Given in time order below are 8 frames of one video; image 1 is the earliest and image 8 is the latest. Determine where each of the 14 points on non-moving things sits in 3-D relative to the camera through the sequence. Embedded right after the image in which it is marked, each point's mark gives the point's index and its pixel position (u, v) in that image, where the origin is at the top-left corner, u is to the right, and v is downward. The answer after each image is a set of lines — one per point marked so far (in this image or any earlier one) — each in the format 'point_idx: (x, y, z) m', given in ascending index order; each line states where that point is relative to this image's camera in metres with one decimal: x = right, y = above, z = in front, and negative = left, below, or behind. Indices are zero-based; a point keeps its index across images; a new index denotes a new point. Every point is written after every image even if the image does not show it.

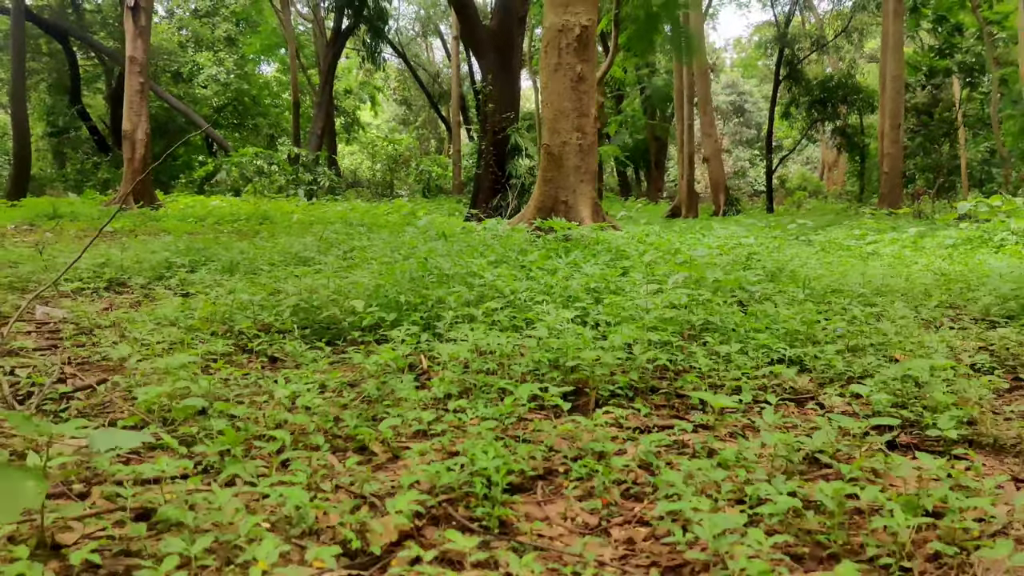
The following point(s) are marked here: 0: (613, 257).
0: (+0.6, +0.2, +5.4) m
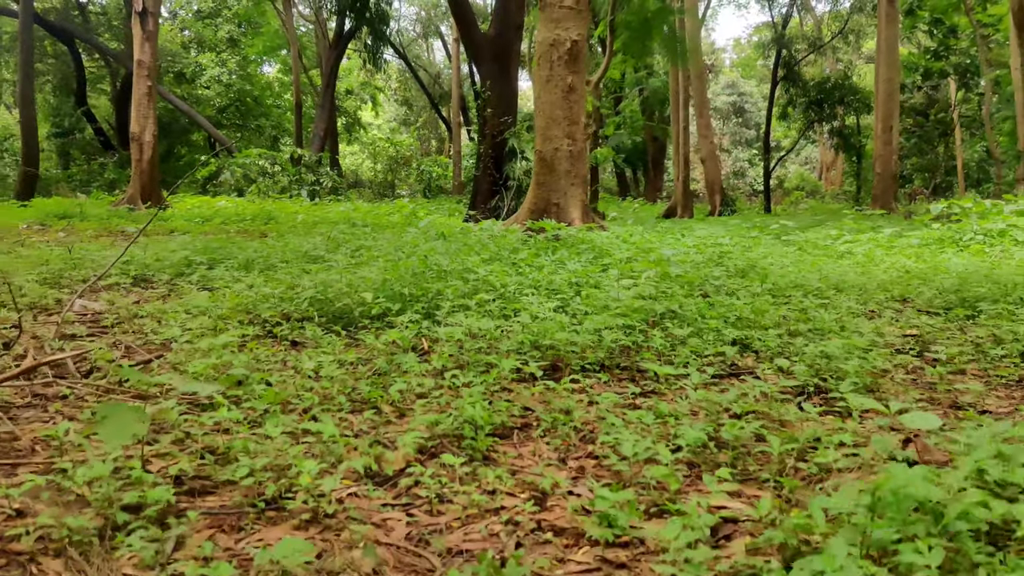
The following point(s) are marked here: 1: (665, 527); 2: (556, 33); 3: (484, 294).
0: (+0.5, +0.2, +5.9) m
1: (+0.3, -0.4, +1.8) m
2: (+0.4, +2.2, +8.2) m
3: (-0.1, 0.0, +4.5) m
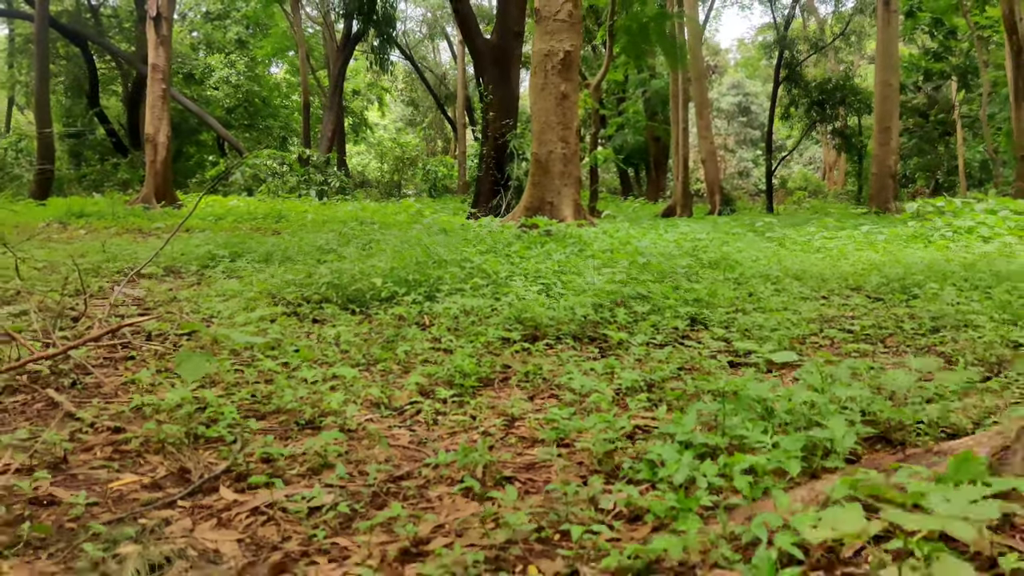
0: (+0.5, +0.3, +6.6) m
1: (+0.2, -0.3, +2.5) m
2: (+0.4, +2.3, +8.9) m
3: (-0.2, 0.0, +5.2) m
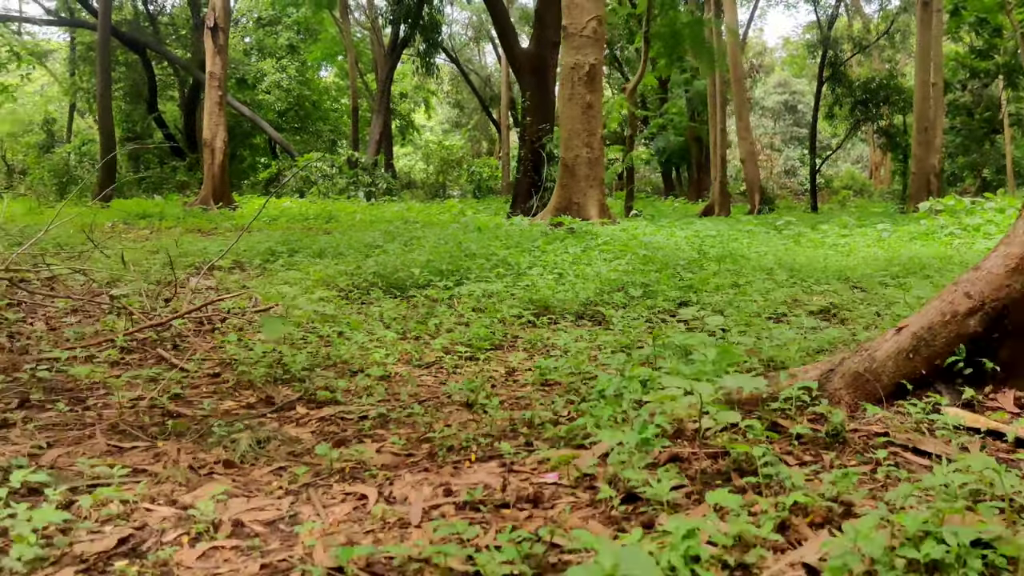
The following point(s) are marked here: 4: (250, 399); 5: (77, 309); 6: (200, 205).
0: (+0.7, +0.3, +7.5) m
1: (+0.2, -0.3, +3.3) m
2: (+0.7, +2.3, +9.8) m
3: (-0.1, +0.1, +6.1) m
4: (-0.9, -0.4, +3.3) m
5: (-2.4, -0.1, +5.2) m
6: (-4.5, +1.2, +13.7) m
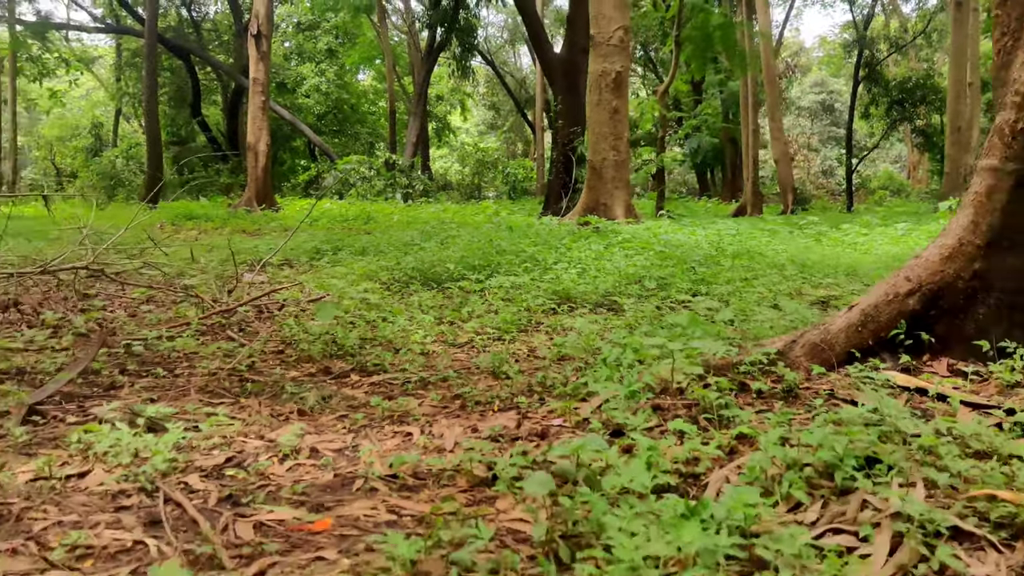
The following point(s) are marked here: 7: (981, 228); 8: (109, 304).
0: (+0.9, +0.4, +8.0) m
1: (+0.3, -0.2, +3.9) m
2: (+1.0, +2.4, +10.3) m
3: (+0.1, +0.2, +6.6) m
4: (-0.8, -0.3, +3.8) m
5: (-2.2, -0.1, +5.8) m
6: (-4.0, +1.2, +14.4) m
7: (+1.6, +0.2, +3.2) m
8: (-2.4, -0.1, +5.6) m
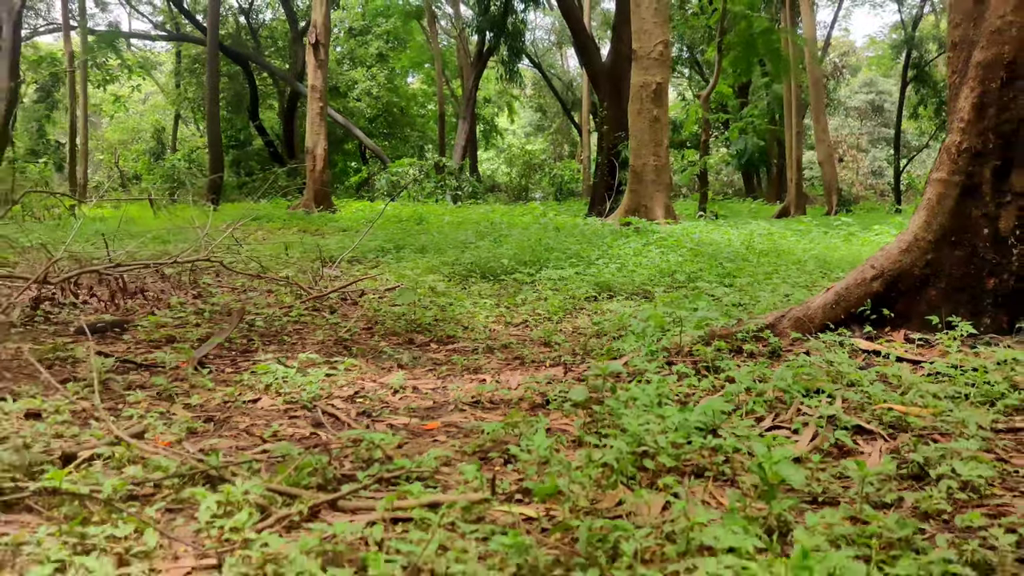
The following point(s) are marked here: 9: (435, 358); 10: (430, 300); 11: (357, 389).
0: (+1.3, +0.4, +8.8) m
1: (+0.5, -0.2, +4.8) m
2: (+1.5, +2.4, +11.1) m
3: (+0.5, +0.2, +7.5) m
4: (-0.6, -0.3, +4.8) m
5: (-1.9, 0.0, +6.8) m
6: (-3.3, +1.3, +15.5) m
7: (+1.8, +0.3, +4.0) m
8: (-2.0, 0.0, +6.6) m
9: (-0.3, -0.3, +4.1) m
10: (-0.5, -0.1, +6.0) m
11: (-0.5, -0.4, +3.4) m
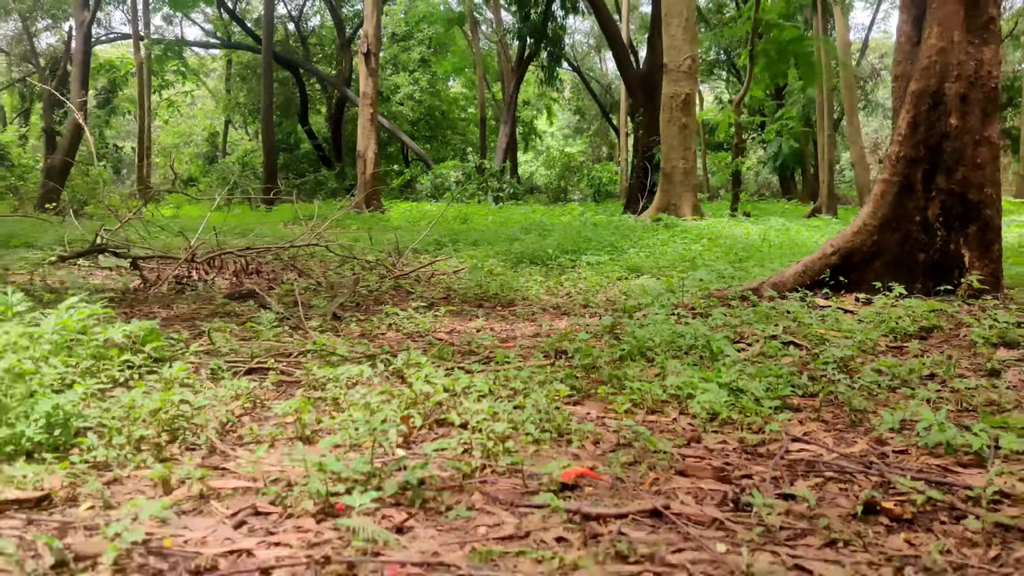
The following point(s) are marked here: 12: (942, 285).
0: (+1.8, +0.6, +10.2) m
1: (+0.8, 0.0, +6.1) m
2: (+2.1, +2.6, +12.4) m
3: (+0.9, +0.4, +8.9) m
4: (-0.3, -0.1, +6.2) m
5: (-1.5, +0.2, +8.3) m
6: (-2.5, +1.4, +17.0) m
7: (+2.0, +0.4, +5.3) m
8: (-1.7, +0.2, +8.0) m
9: (-0.1, -0.2, +5.5) m
10: (-0.2, +0.1, +7.4) m
11: (-0.3, -0.2, +4.8) m
12: (+2.3, 0.0, +5.2) m
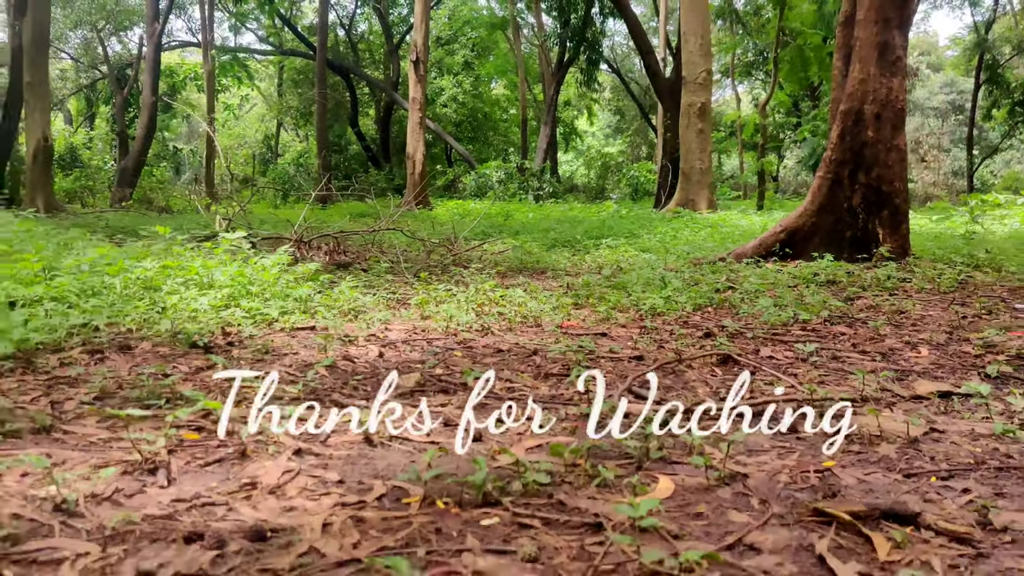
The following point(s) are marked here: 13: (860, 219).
0: (+2.2, +0.8, +12.0) m
1: (+1.1, +0.2, +8.0) m
2: (+2.7, +2.8, +14.3) m
3: (+1.3, +0.6, +10.8) m
4: (0.0, +0.1, +8.1) m
5: (-1.1, +0.4, +10.3) m
6: (-1.8, +1.7, +19.0) m
7: (+2.3, +0.6, +7.2) m
8: (-1.3, +0.4, +10.0) m
9: (+0.2, +0.1, +7.5) m
10: (+0.2, +0.3, +9.3) m
11: (-0.1, 0.0, +6.7) m
12: (+2.6, +0.2, +7.1) m
13: (+2.6, +0.5, +7.1) m
